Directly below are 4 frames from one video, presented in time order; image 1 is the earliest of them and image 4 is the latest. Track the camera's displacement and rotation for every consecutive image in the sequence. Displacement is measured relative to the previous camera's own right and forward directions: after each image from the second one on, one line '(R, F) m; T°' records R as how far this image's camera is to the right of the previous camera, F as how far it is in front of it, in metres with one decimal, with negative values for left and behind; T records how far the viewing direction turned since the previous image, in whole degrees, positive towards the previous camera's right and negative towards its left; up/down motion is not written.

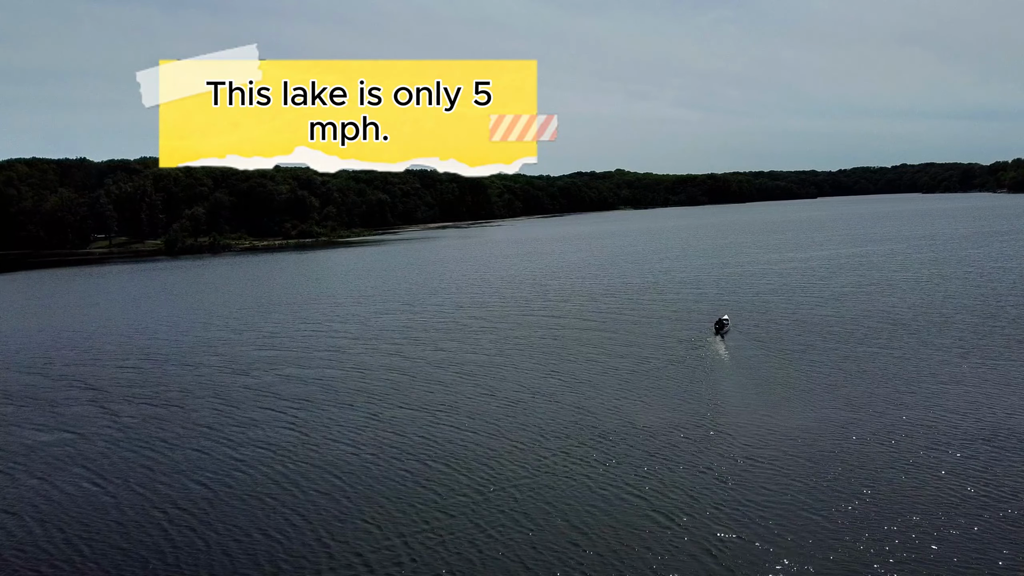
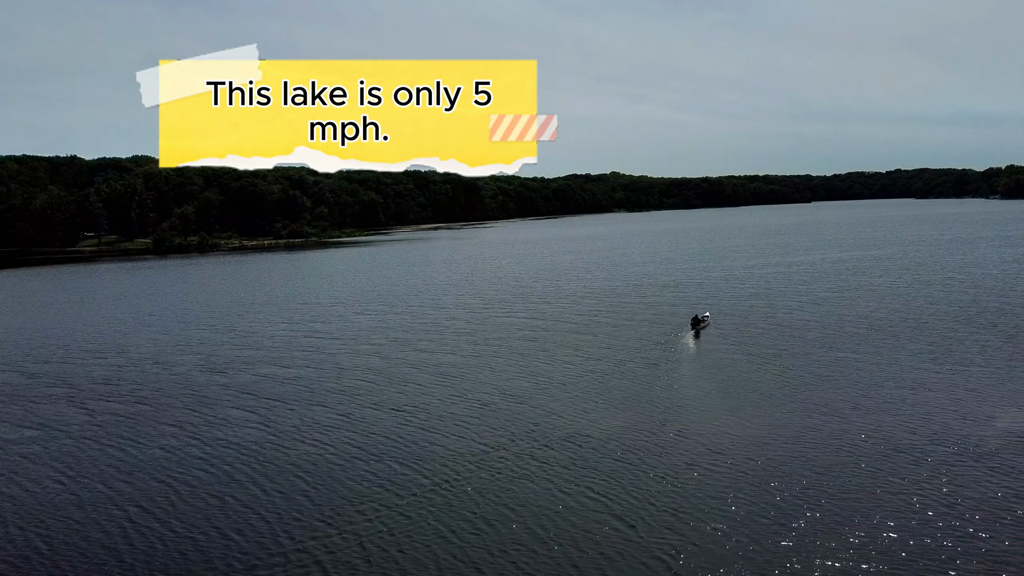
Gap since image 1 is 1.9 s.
(+1.3, -0.3) m; 0°
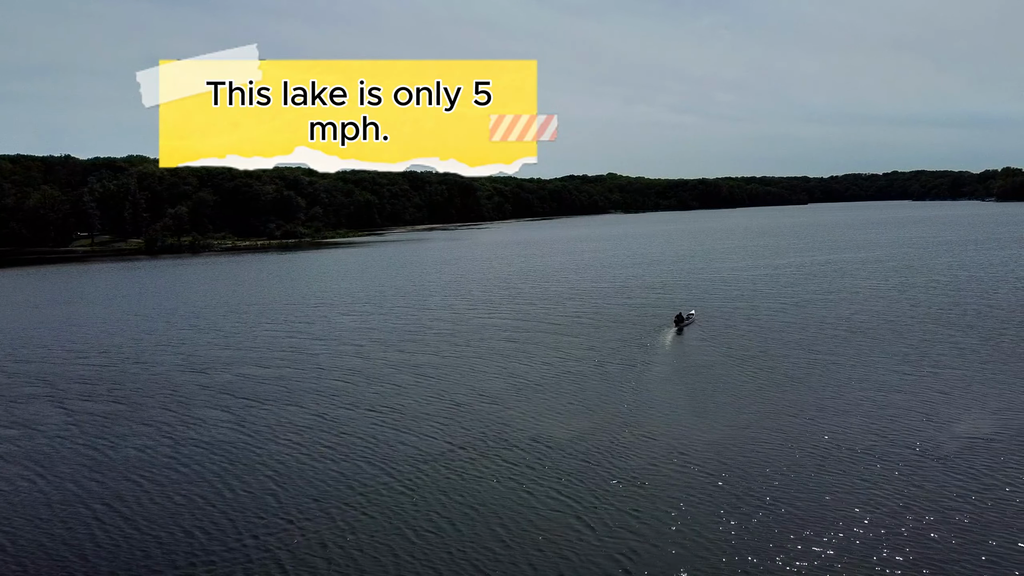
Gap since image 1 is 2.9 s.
(+1.2, -0.3) m; 0°
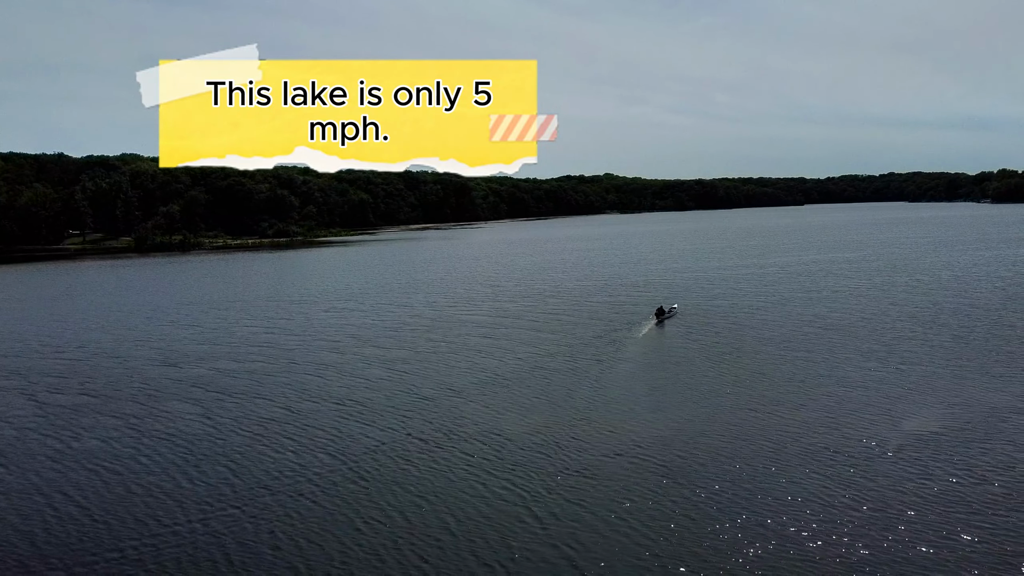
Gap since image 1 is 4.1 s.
(+1.5, -0.3) m; 0°
